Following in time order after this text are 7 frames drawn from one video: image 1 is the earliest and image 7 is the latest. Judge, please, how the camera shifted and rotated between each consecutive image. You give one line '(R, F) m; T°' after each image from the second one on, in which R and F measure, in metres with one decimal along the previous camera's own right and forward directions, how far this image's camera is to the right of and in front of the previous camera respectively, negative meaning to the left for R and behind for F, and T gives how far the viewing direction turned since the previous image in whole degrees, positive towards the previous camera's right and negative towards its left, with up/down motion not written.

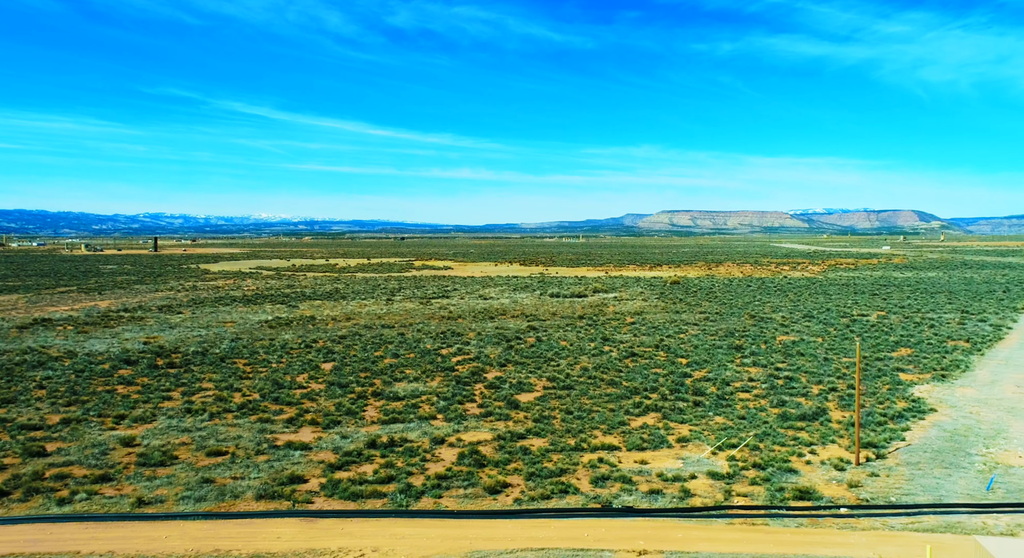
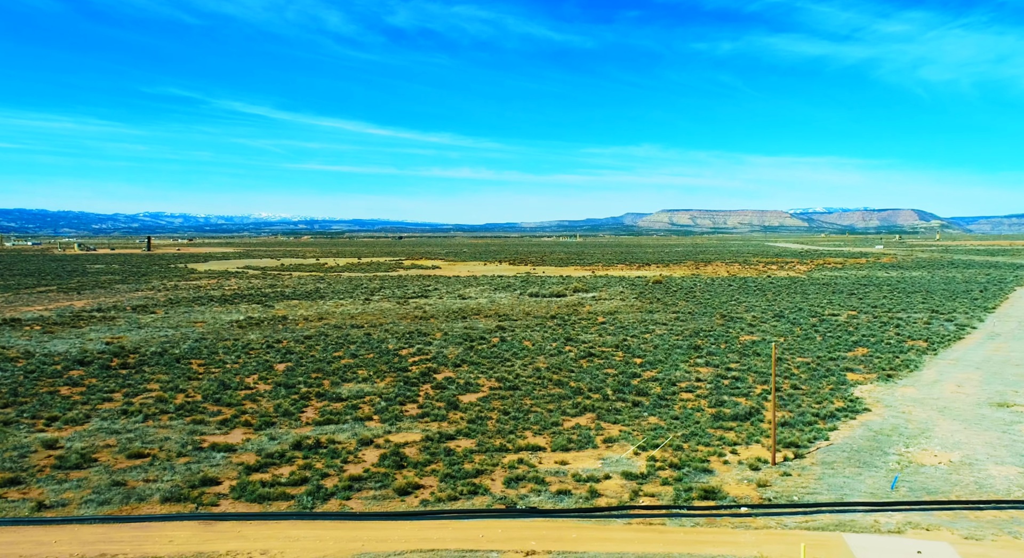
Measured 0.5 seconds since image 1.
(+1.3, 0.0) m; +1°
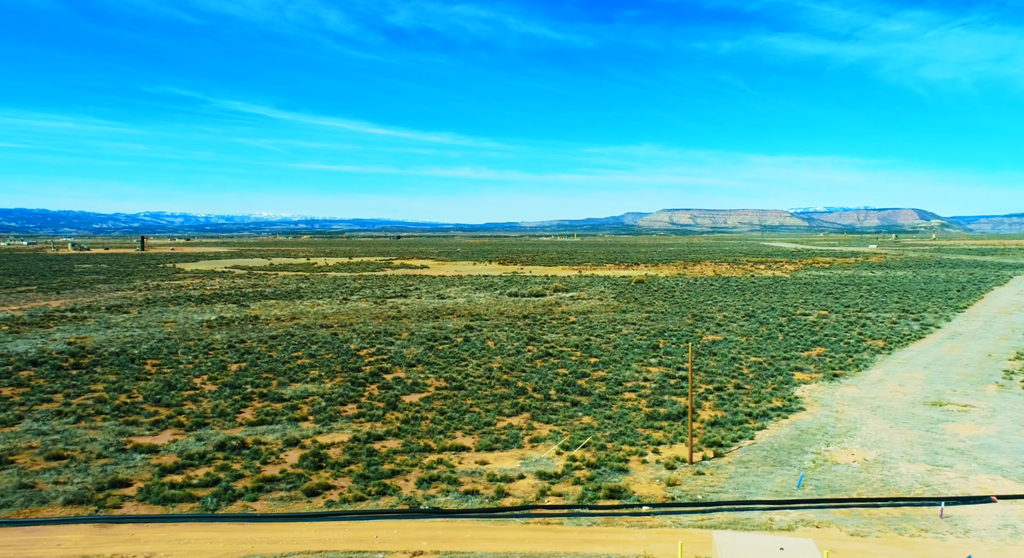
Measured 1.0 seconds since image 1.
(+1.4, 0.0) m; +1°
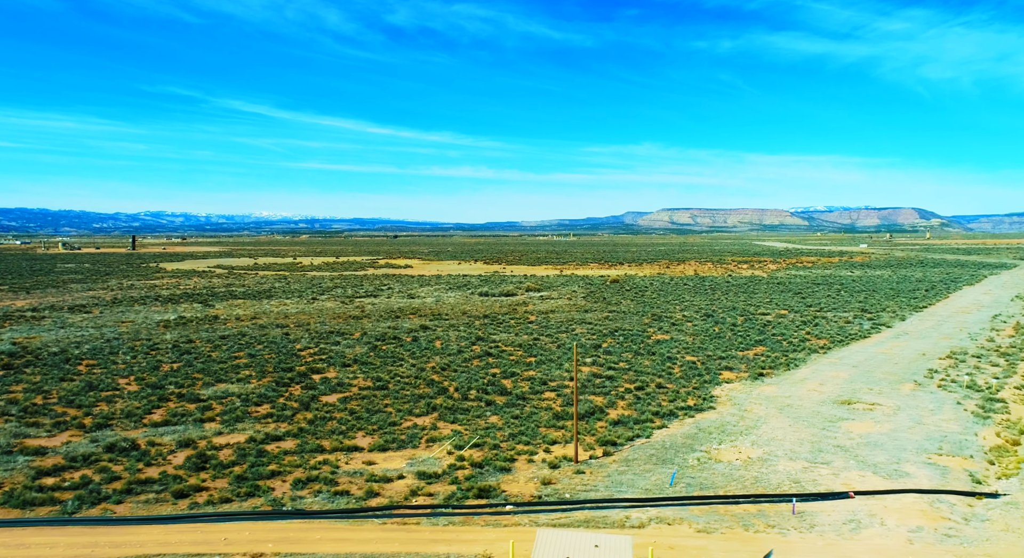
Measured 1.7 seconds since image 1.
(+1.9, -0.1) m; +2°
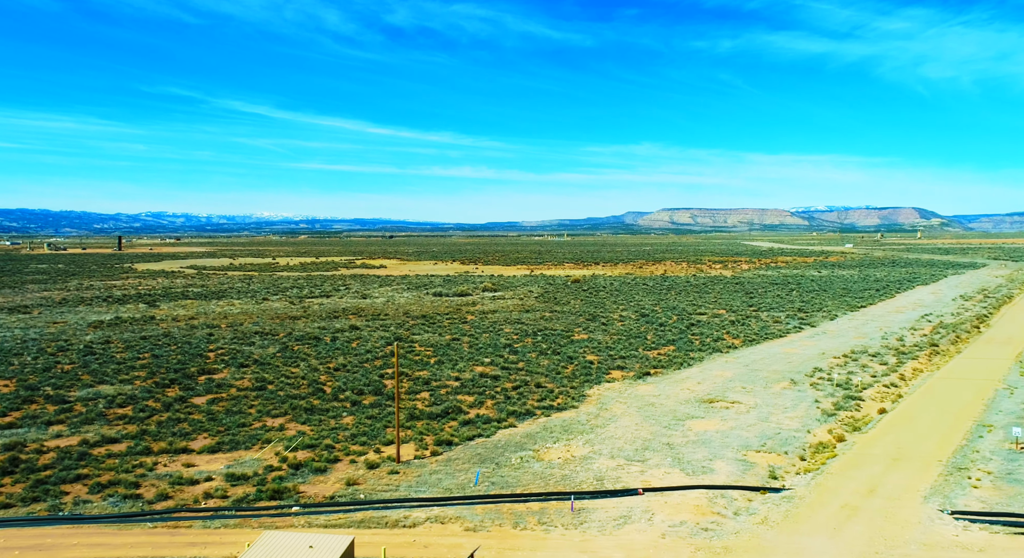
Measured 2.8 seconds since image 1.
(+3.0, -0.2) m; +3°
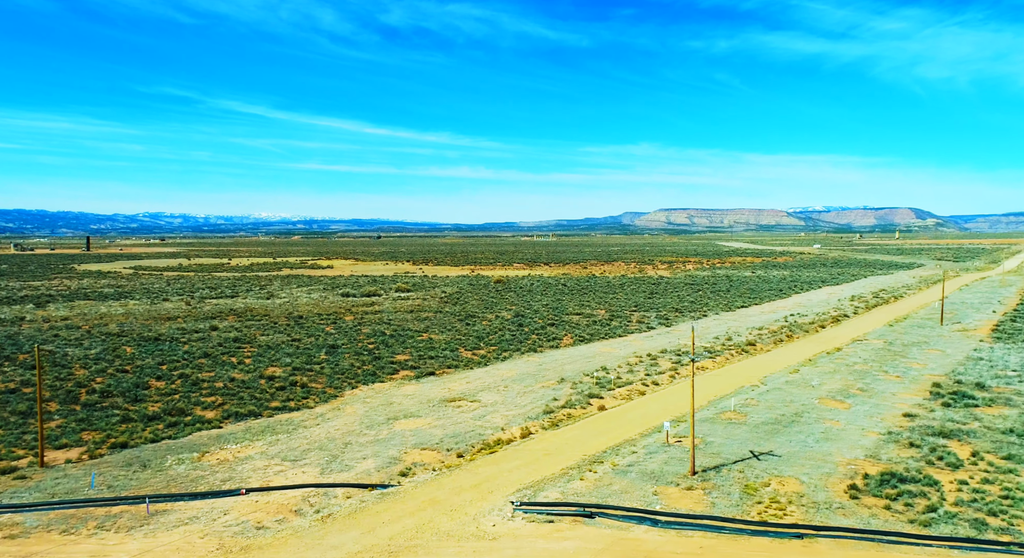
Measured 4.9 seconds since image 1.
(+5.9, -0.6) m; +5°
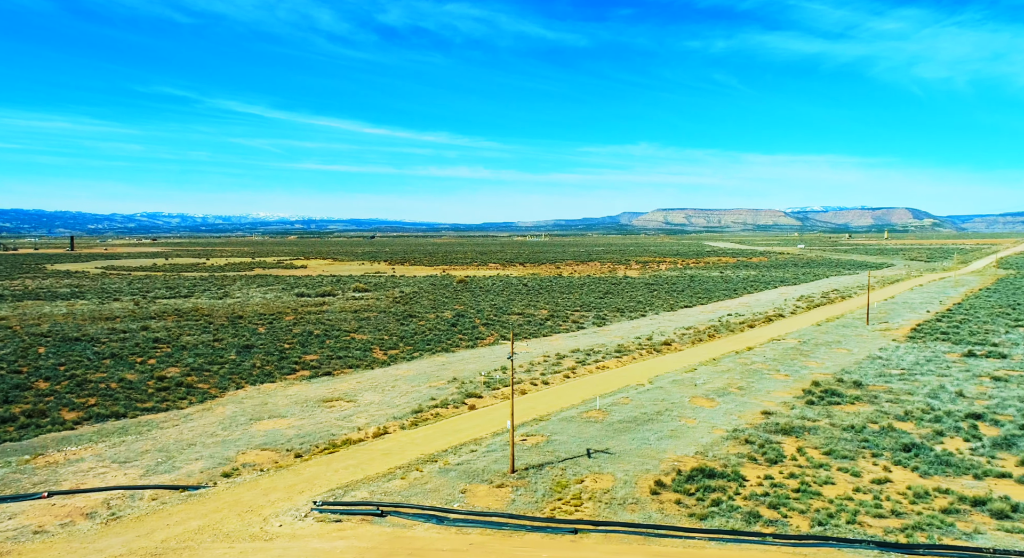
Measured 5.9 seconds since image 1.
(+2.9, -0.2) m; +2°
